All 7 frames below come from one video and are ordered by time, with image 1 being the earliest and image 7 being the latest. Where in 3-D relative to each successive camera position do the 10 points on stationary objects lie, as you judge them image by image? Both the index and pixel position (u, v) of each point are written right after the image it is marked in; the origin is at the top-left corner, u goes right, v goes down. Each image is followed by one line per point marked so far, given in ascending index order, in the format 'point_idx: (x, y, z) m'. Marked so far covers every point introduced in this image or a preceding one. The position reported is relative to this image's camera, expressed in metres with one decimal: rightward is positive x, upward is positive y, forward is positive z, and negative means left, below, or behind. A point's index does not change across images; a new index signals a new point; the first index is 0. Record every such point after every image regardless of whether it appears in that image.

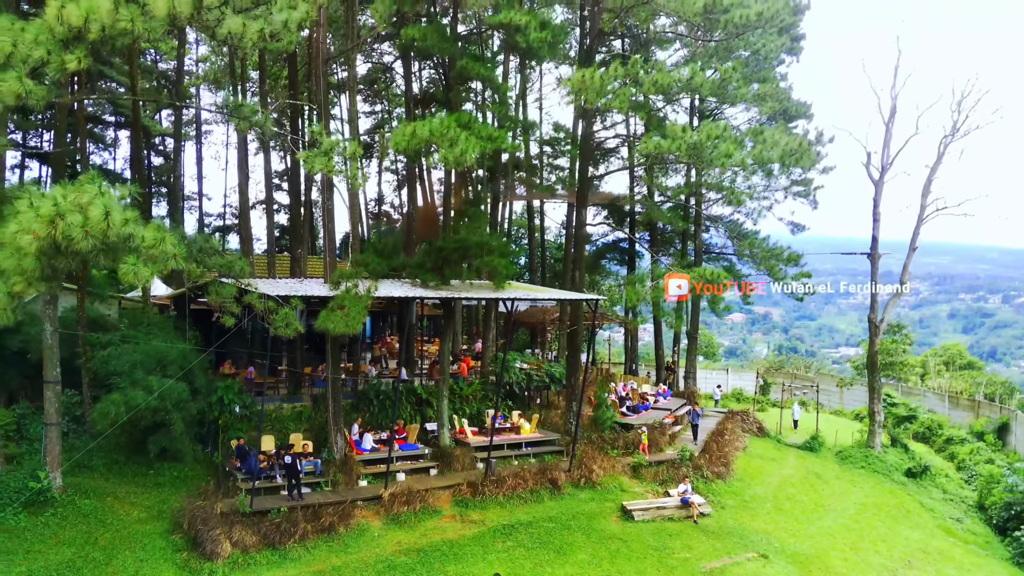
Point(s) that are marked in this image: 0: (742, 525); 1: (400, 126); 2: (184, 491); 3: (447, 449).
0: (+4.7, -4.9, +13.6) m
1: (-1.8, +2.5, +10.7) m
2: (-5.9, -3.6, +11.9) m
3: (-1.4, -3.4, +14.1) m
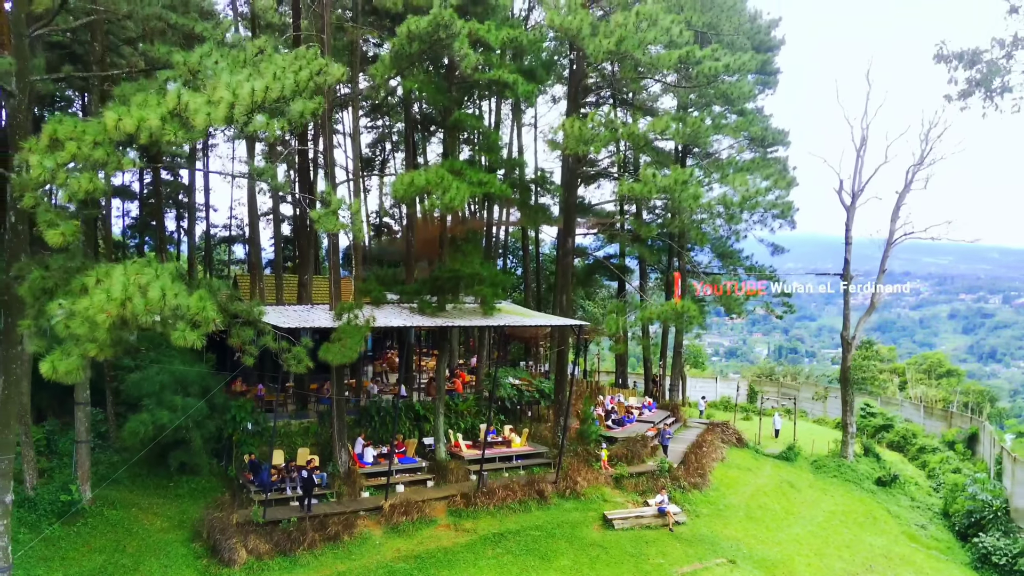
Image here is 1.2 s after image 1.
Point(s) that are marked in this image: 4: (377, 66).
0: (+4.5, -5.4, +14.8) m
1: (-2.0, +1.9, +11.8) m
2: (-6.1, -4.2, +13.1) m
3: (-1.6, -4.0, +15.2) m
4: (-2.4, +4.0, +12.0) m
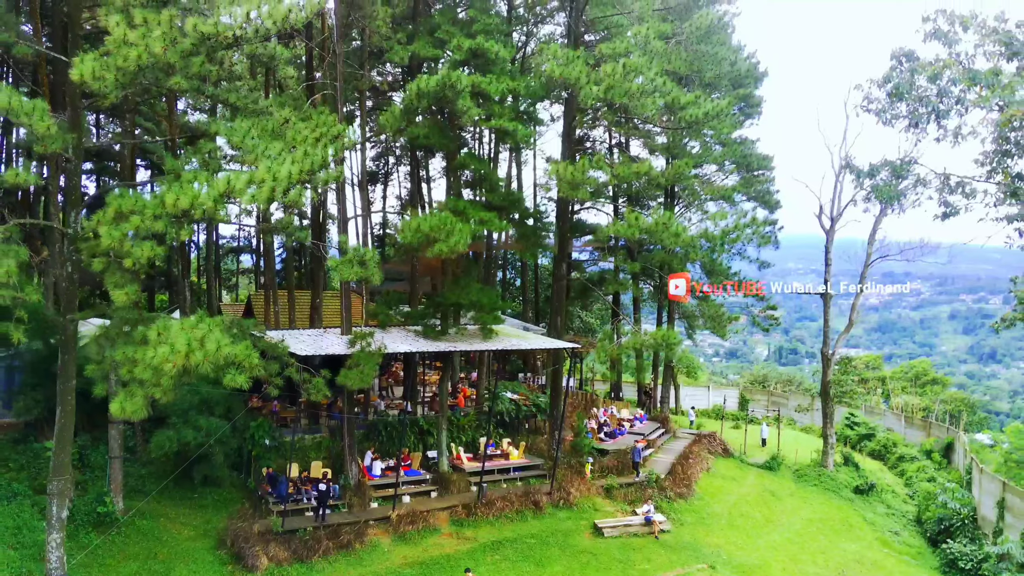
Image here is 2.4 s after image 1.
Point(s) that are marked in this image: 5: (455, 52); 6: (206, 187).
0: (+4.4, -6.1, +16.0) m
1: (-2.0, +1.3, +13.0) m
2: (-6.2, -4.8, +14.2) m
3: (-1.6, -4.6, +16.4) m
4: (-2.5, +3.4, +13.1) m
5: (-1.2, +4.9, +13.7) m
6: (-3.6, +1.2, +7.9) m
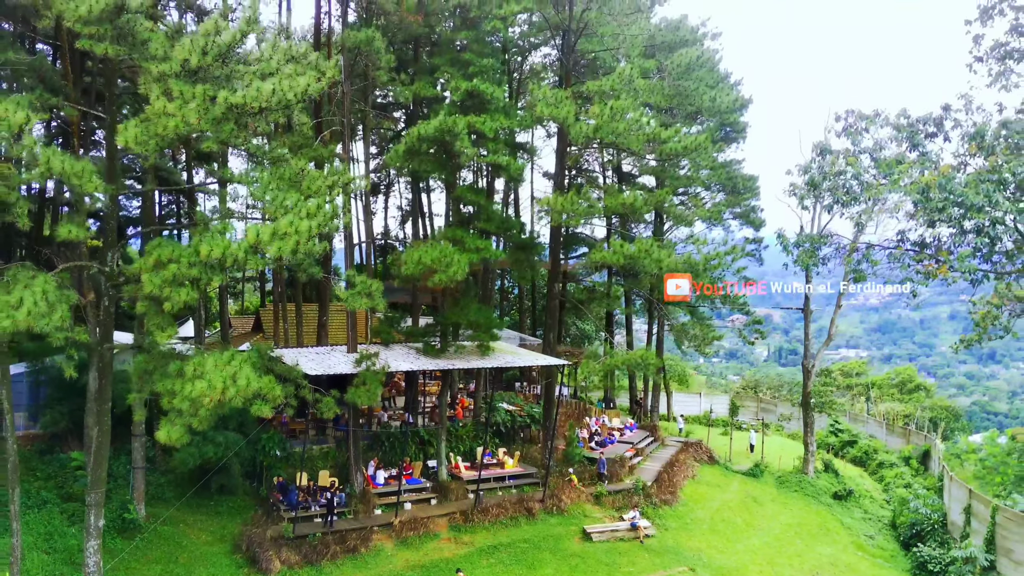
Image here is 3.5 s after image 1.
0: (+4.3, -6.6, +17.1) m
1: (-2.2, +0.8, +14.1) m
2: (-6.3, -5.4, +15.4) m
3: (-1.8, -5.1, +17.5) m
4: (-2.6, +2.9, +14.3) m
5: (-1.3, +4.4, +14.9) m
6: (-3.8, +0.7, +9.0) m
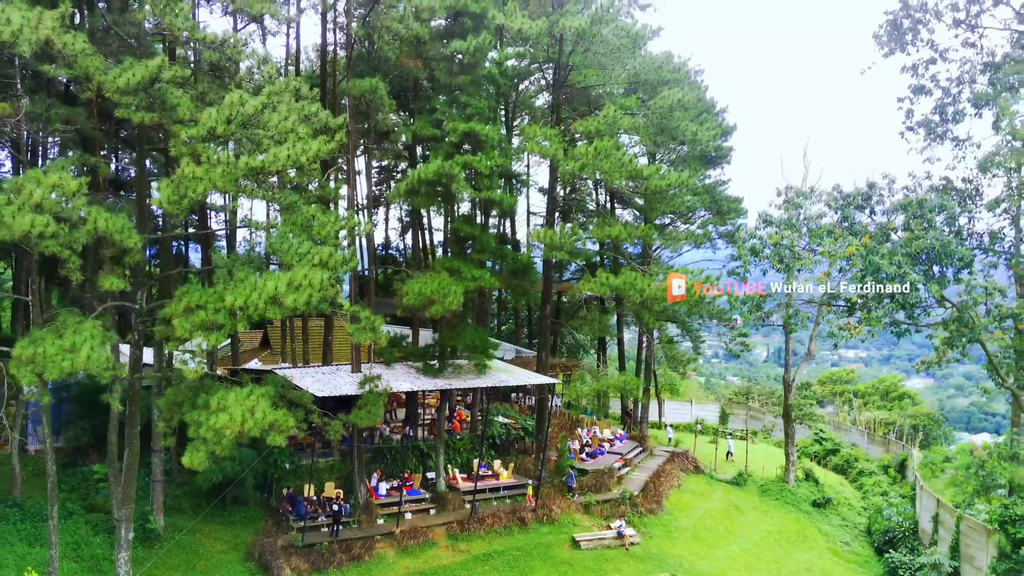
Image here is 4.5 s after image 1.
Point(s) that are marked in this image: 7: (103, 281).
0: (+4.1, -7.2, +18.2) m
1: (-2.3, +0.1, +15.3) m
2: (-6.5, -6.0, +16.5) m
3: (-2.0, -5.8, +18.7) m
4: (-2.8, +2.2, +15.4) m
5: (-1.5, +3.7, +16.0) m
6: (-3.9, 0.0, +10.1) m
7: (-5.9, +0.1, +9.6) m
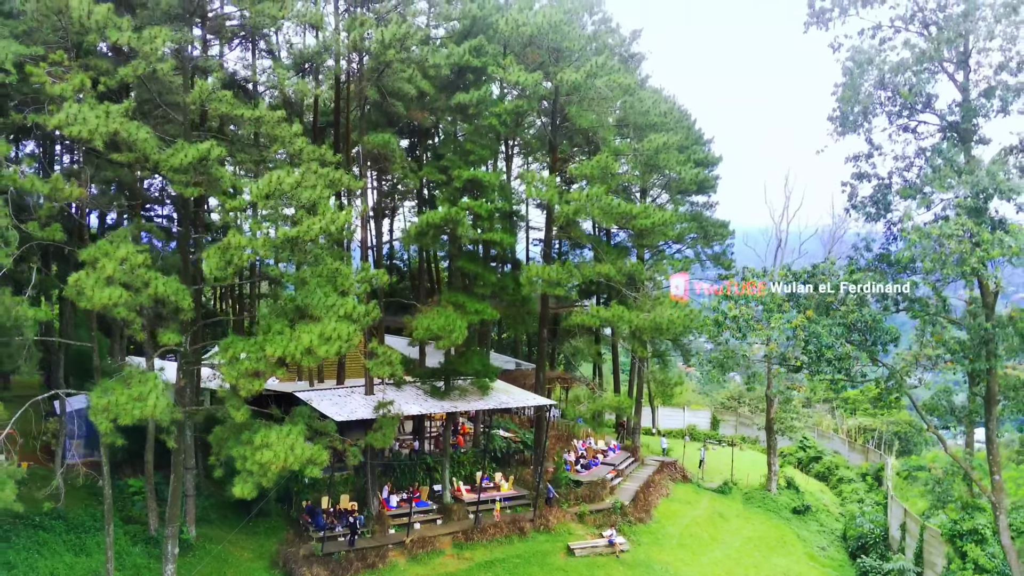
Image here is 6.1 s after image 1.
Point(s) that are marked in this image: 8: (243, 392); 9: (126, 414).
0: (+4.1, -8.1, +19.9) m
1: (-2.3, -0.7, +16.8) m
2: (-6.5, -6.9, +18.1) m
3: (-1.9, -6.6, +20.3) m
4: (-2.8, +1.3, +17.0) m
5: (-1.5, +2.9, +17.6) m
6: (-3.9, -0.9, +11.7) m
7: (-5.9, -0.8, +11.2) m
8: (-4.7, -1.8, +11.5) m
9: (-6.0, -2.0, +10.3) m
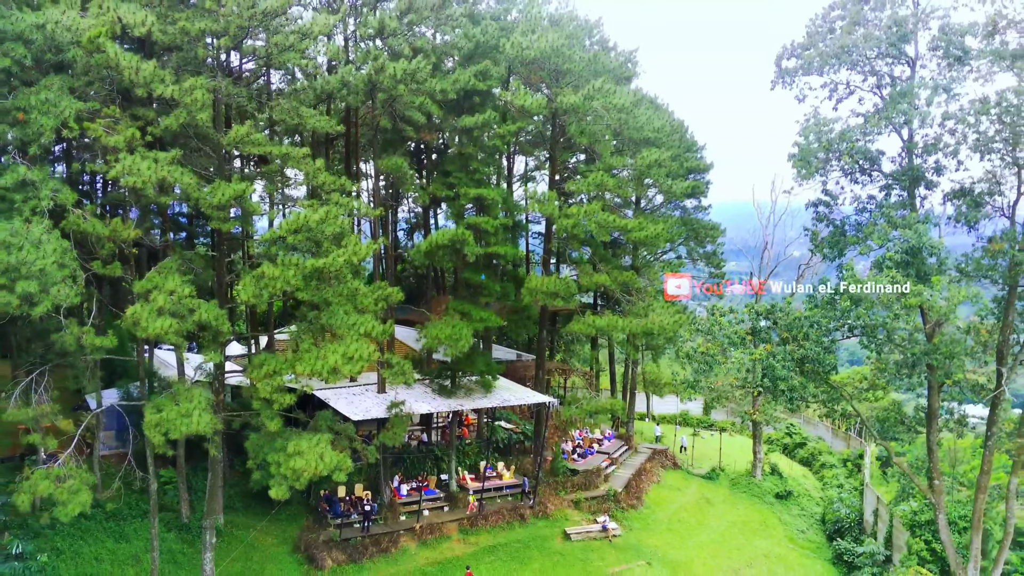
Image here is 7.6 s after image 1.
0: (+4.2, -8.3, +21.6) m
1: (-2.3, -1.0, +18.3) m
2: (-6.4, -7.1, +19.8) m
3: (-1.9, -6.8, +22.0) m
4: (-2.7, +1.0, +18.4) m
5: (-1.4, +2.6, +18.9) m
6: (-3.9, -1.4, +13.2) m
7: (-5.8, -1.3, +12.7) m
8: (-4.7, -2.3, +13.0) m
9: (-6.0, -2.5, +11.8) m
